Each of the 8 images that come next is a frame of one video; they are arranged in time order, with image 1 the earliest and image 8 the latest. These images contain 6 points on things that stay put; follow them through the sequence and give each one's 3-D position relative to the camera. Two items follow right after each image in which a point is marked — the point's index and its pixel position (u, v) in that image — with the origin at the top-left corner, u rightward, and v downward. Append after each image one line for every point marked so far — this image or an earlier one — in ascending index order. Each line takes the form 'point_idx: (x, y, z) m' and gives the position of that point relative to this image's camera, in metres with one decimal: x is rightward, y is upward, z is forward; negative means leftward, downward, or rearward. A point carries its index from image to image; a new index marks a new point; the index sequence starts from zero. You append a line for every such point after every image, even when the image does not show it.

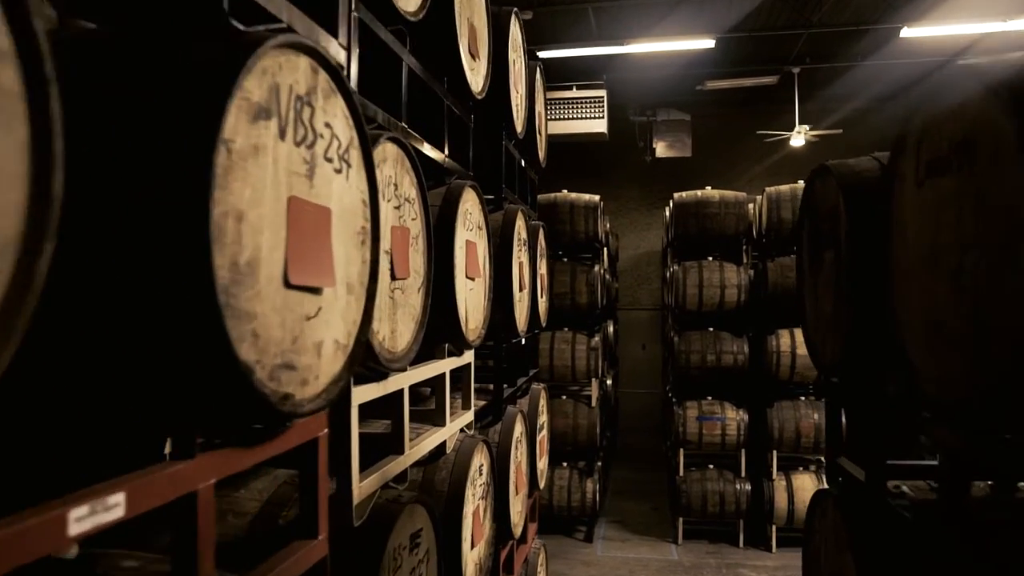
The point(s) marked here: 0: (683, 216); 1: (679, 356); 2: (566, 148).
0: (+1.4, +0.6, +6.6) m
1: (+1.4, -0.6, +6.6) m
2: (+0.7, +1.9, +10.7) m
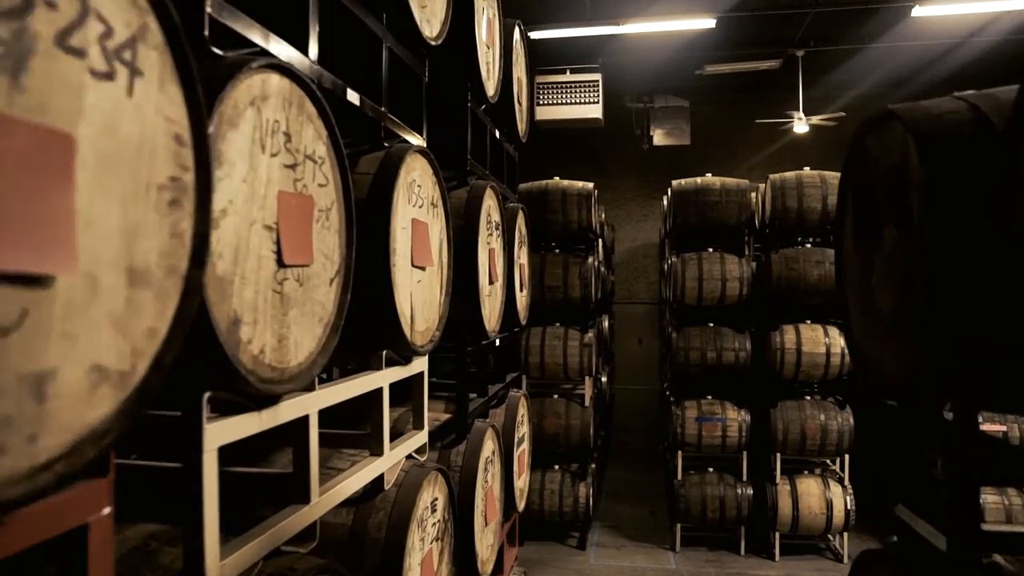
0: (+1.3, +0.6, +6.2) m
1: (+1.3, -0.5, +6.3) m
2: (+0.6, +1.9, +10.4) m
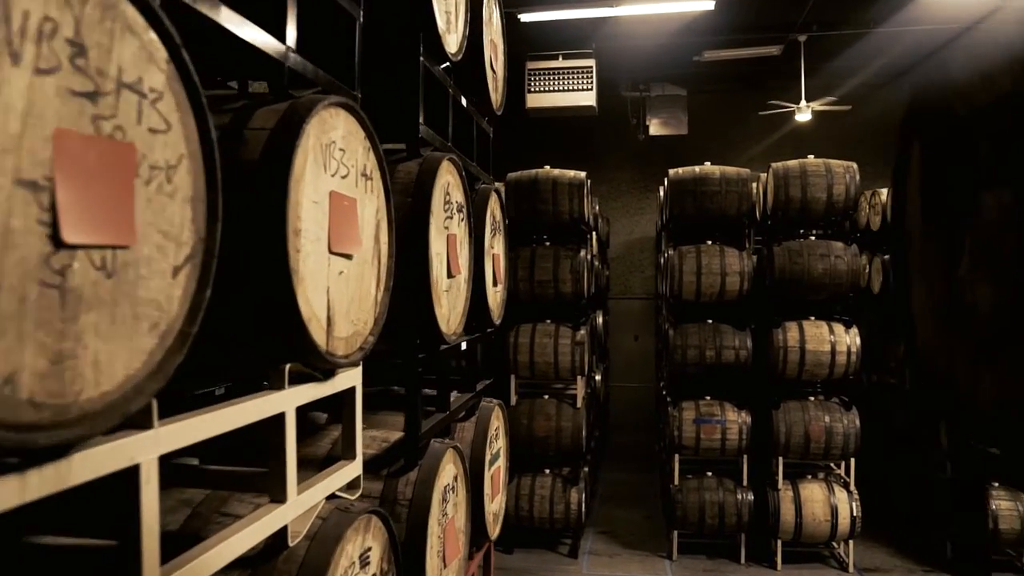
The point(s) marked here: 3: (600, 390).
0: (+1.2, +0.7, +5.9) m
1: (+1.2, -0.5, +6.0) m
2: (+0.5, +2.0, +10.0) m
3: (+0.9, -1.1, +8.5) m
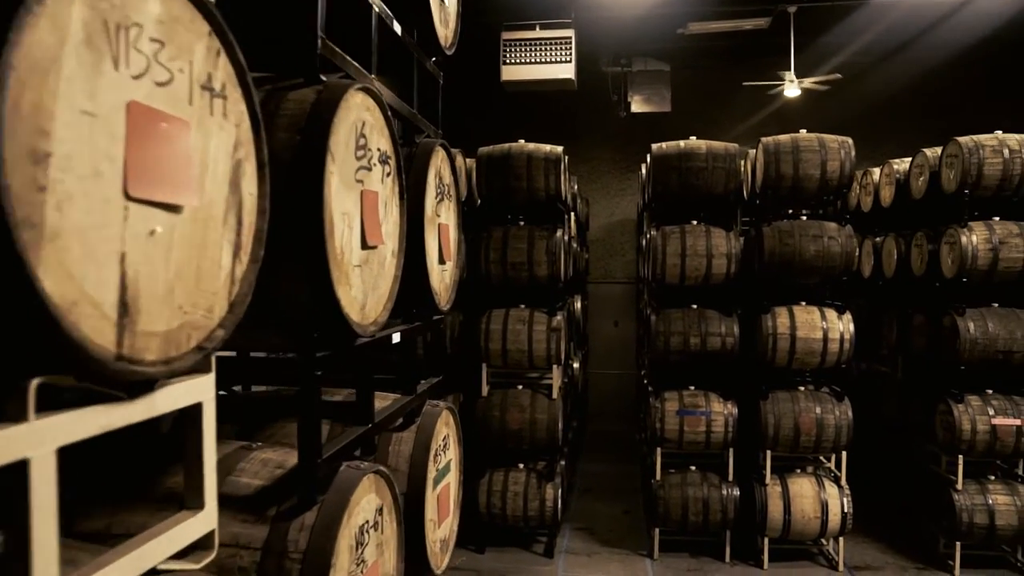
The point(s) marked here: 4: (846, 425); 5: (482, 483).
0: (+1.0, +0.8, +5.5) m
1: (+1.0, -0.3, +5.6) m
2: (+0.2, +2.2, +9.6) m
3: (+0.7, -0.9, +8.1) m
4: (+2.2, -0.9, +5.4) m
5: (-0.2, -1.4, +5.7) m
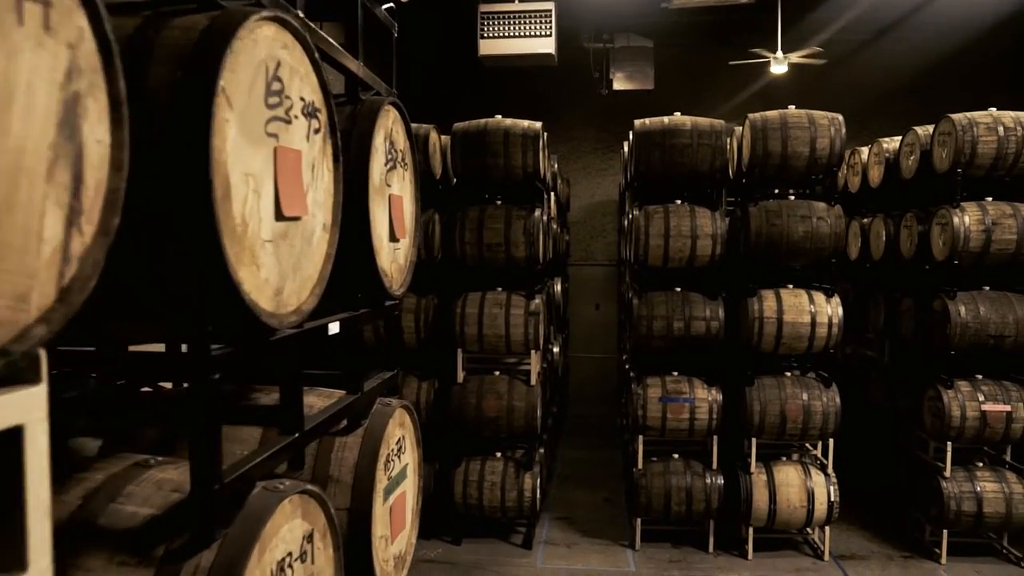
0: (+0.9, +0.9, +5.3) m
1: (+0.8, -0.2, +5.4) m
2: (-0.1, +2.4, +9.3) m
3: (+0.5, -0.7, +7.9) m
4: (+2.1, -0.8, +5.2) m
5: (-0.4, -1.2, +5.5) m
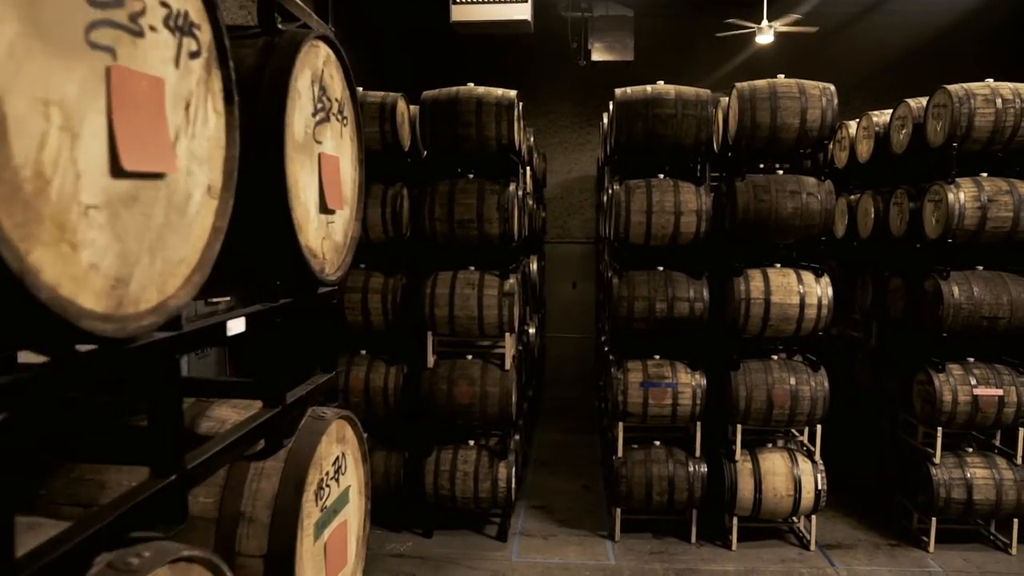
0: (+0.7, +1.0, +5.0) m
1: (+0.7, -0.1, +5.1) m
2: (-0.3, +2.6, +8.9) m
3: (+0.2, -0.5, +7.6) m
4: (+1.9, -0.7, +5.0) m
5: (-0.5, -1.1, +5.2) m
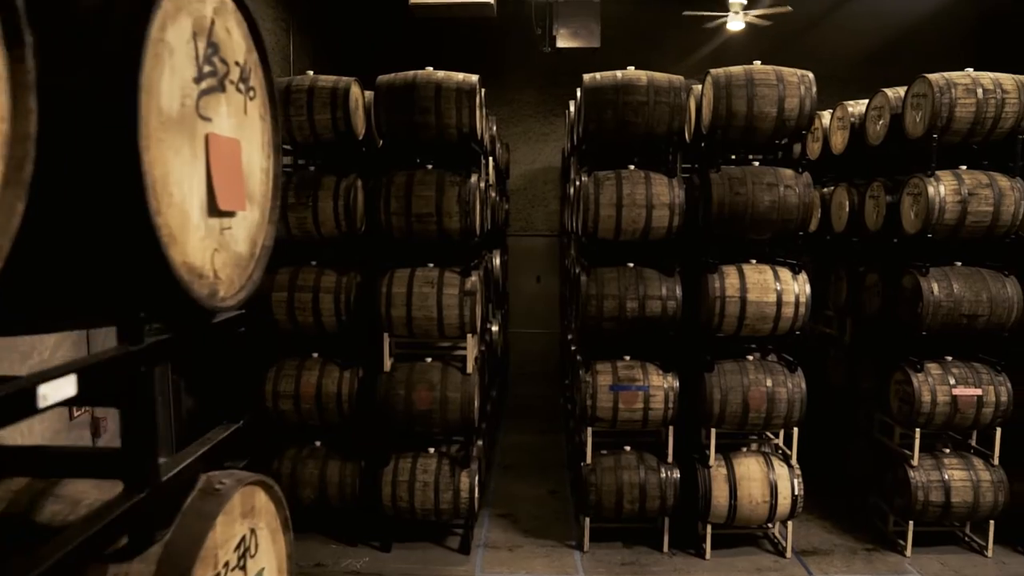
0: (+0.5, +1.1, +4.7) m
1: (+0.4, -0.1, +4.8) m
2: (-0.7, +2.7, +8.6) m
3: (-0.1, -0.5, +7.3) m
4: (+1.7, -0.7, +4.8) m
5: (-0.8, -1.1, +4.9) m
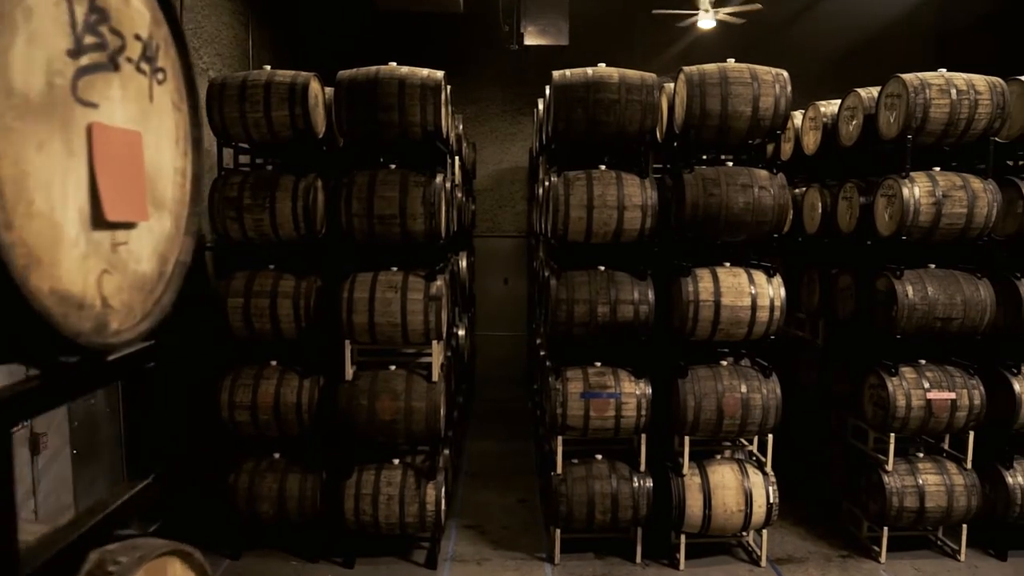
0: (+0.3, +1.0, +4.5) m
1: (+0.3, -0.1, +4.7) m
2: (-1.1, +2.7, +8.3) m
3: (-0.4, -0.5, +7.2) m
4: (+1.5, -0.7, +4.6) m
5: (-0.9, -1.1, +4.7) m
